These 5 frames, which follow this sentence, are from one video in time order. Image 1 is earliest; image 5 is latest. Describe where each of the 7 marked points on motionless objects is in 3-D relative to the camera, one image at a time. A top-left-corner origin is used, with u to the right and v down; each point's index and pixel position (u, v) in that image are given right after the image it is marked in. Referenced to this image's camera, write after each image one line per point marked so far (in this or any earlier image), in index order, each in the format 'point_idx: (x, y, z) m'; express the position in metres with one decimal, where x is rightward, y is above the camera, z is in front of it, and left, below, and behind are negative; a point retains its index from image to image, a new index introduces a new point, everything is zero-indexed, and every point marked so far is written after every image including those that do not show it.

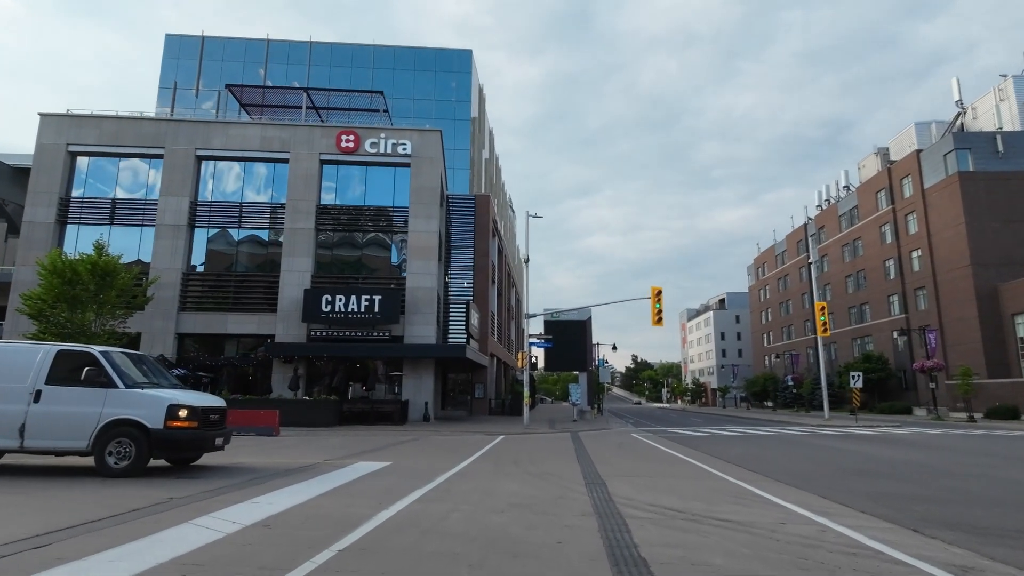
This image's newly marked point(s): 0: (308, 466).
0: (-4.5, -4.0, +12.4) m
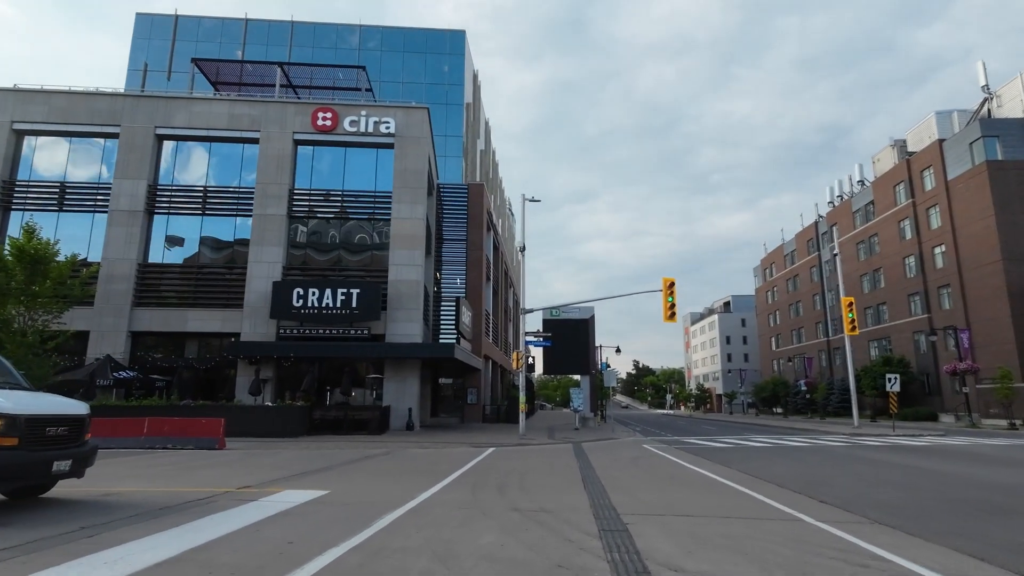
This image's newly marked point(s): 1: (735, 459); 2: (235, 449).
0: (-4.8, -3.3, +8.9) m
1: (+7.0, -5.3, +17.4) m
2: (-9.0, -5.2, +18.1) m
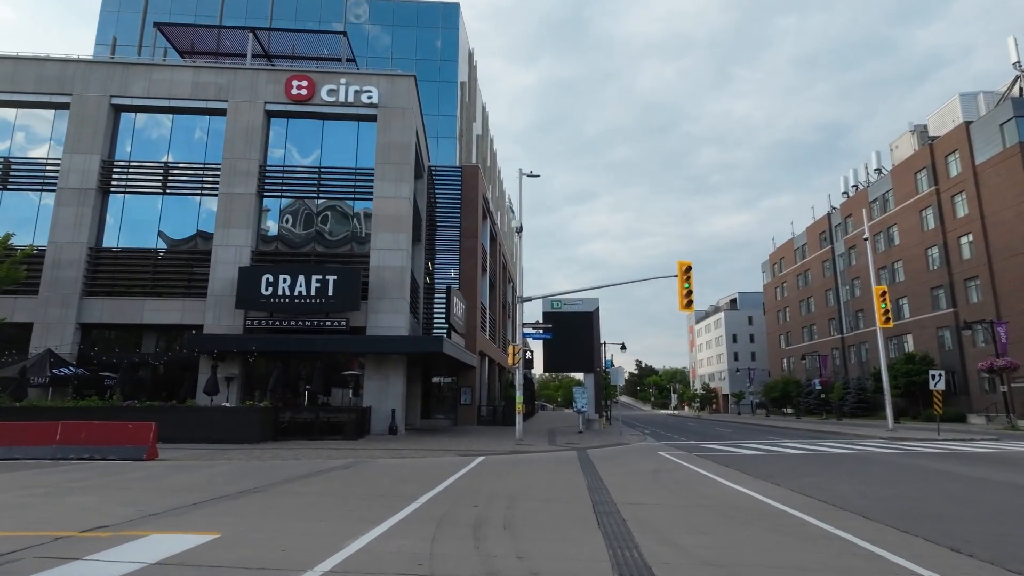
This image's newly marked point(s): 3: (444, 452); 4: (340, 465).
0: (-5.0, -2.7, +5.7) m
1: (+6.7, -4.7, +14.2) m
2: (-9.2, -4.6, +14.9) m
3: (-2.3, -5.5, +19.0) m
4: (-4.5, -4.7, +14.7) m
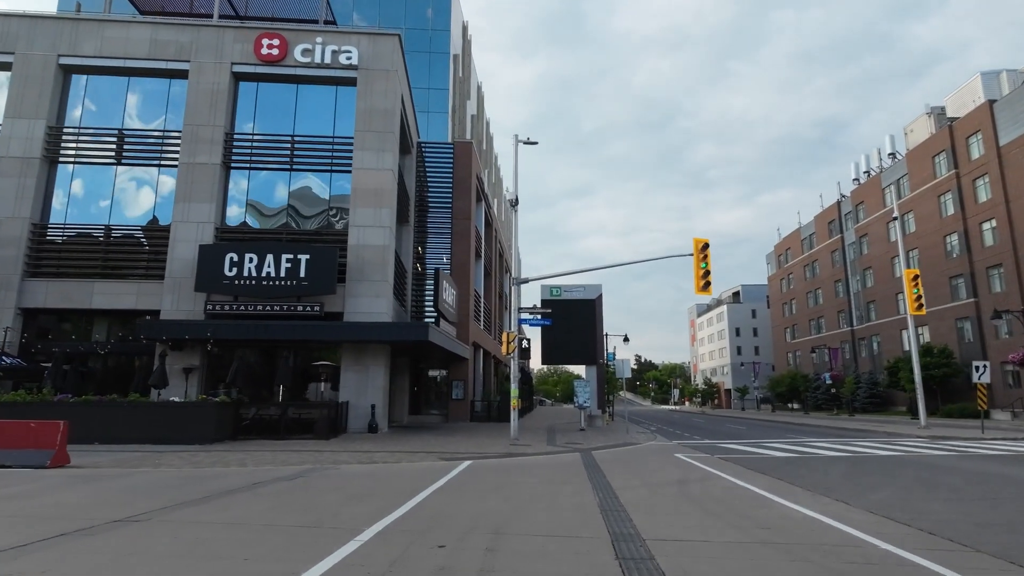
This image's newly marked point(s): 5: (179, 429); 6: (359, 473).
0: (-5.2, -2.1, +2.9) m
1: (+6.5, -4.0, +11.5) m
2: (-9.4, -3.9, +12.1) m
3: (-2.5, -4.8, +16.2) m
4: (-4.7, -4.0, +12.0) m
5: (-10.5, -4.4, +17.6) m
6: (-3.4, -4.1, +12.3) m
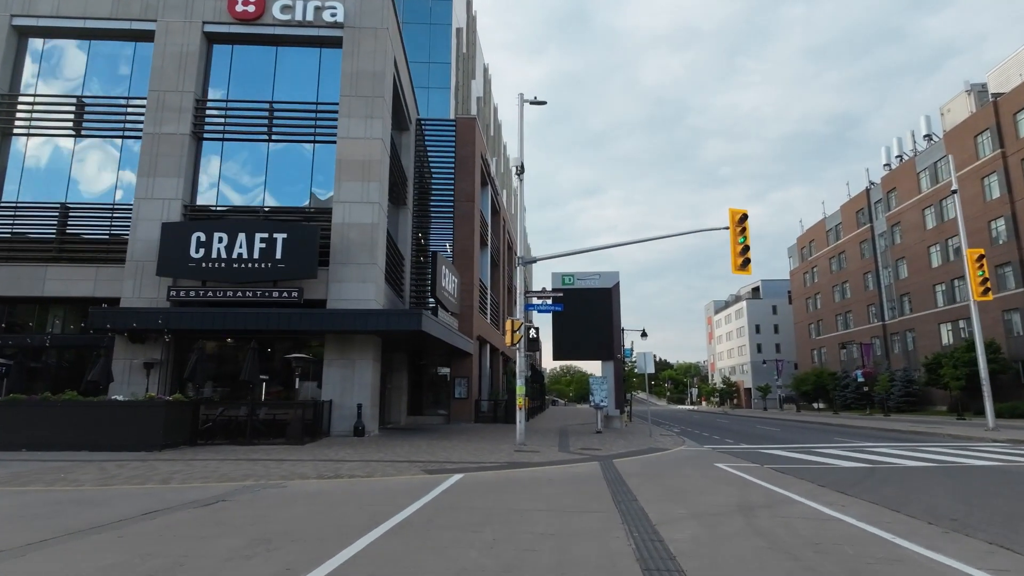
0: (-5.4, -1.4, 0.0) m
1: (+6.5, -3.3, +8.3) m
2: (-9.4, -3.3, +9.3) m
3: (-2.4, -4.2, +13.3) m
4: (-4.7, -3.3, +9.1) m
5: (-10.4, -3.8, +14.8) m
6: (-3.4, -3.4, +9.4) m
